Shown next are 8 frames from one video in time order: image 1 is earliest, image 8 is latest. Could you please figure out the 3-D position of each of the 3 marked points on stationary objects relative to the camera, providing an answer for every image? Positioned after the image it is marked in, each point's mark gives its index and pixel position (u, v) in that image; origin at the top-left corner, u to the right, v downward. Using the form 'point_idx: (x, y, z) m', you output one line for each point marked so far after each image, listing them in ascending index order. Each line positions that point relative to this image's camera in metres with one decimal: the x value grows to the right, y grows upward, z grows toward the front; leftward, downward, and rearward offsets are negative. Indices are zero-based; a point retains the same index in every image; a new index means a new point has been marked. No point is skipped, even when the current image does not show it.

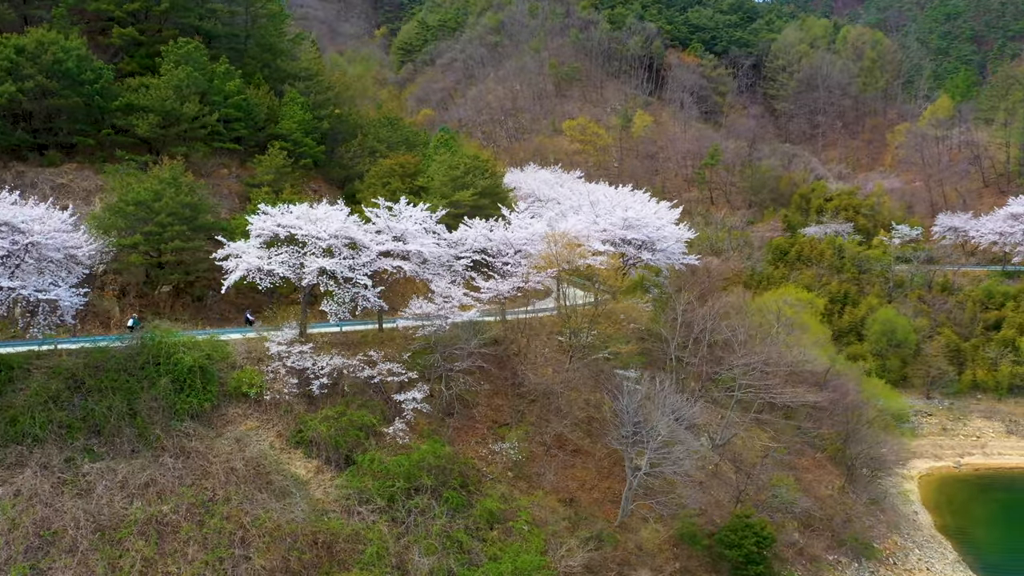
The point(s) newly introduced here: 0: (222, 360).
0: (-4.9, -1.2, +13.8) m
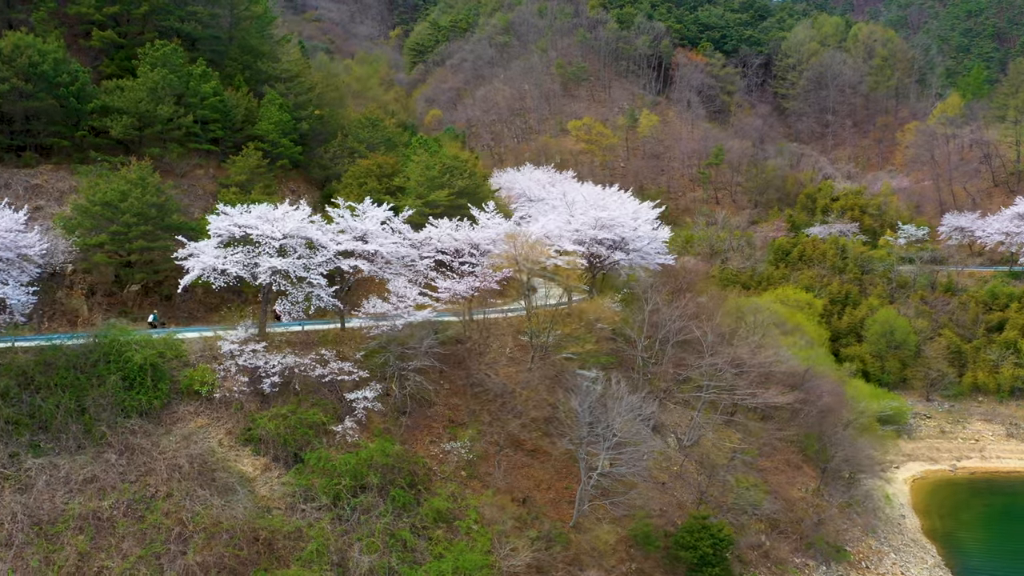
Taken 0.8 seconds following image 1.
0: (-5.7, -1.2, +14.0) m
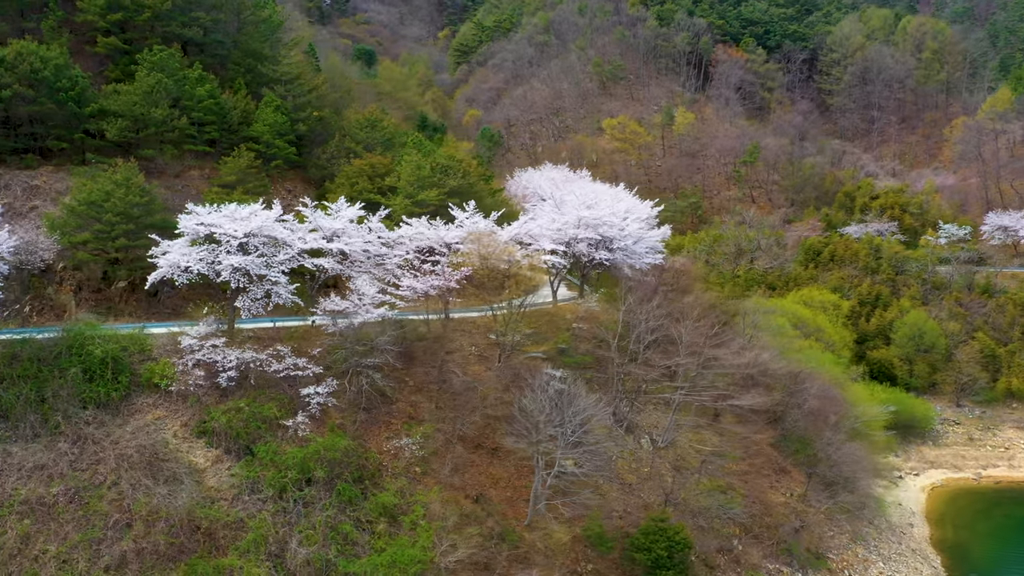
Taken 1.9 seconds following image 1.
0: (-6.6, -1.1, +14.5) m
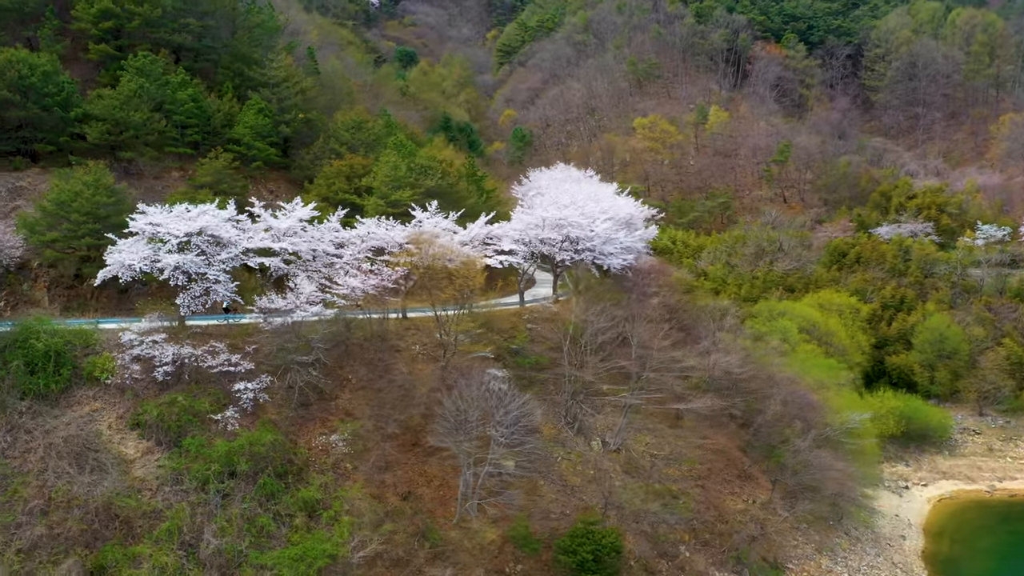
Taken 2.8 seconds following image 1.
0: (-7.8, -1.1, +15.2) m
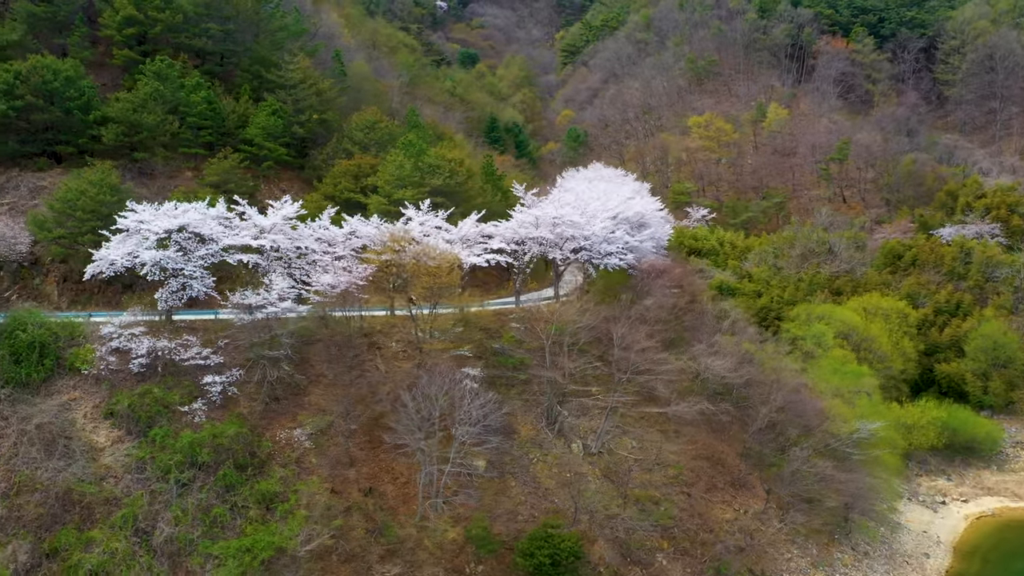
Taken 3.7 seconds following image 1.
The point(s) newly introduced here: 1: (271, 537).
0: (-8.5, -1.0, +15.8) m
1: (-3.9, -4.0, +13.3) m
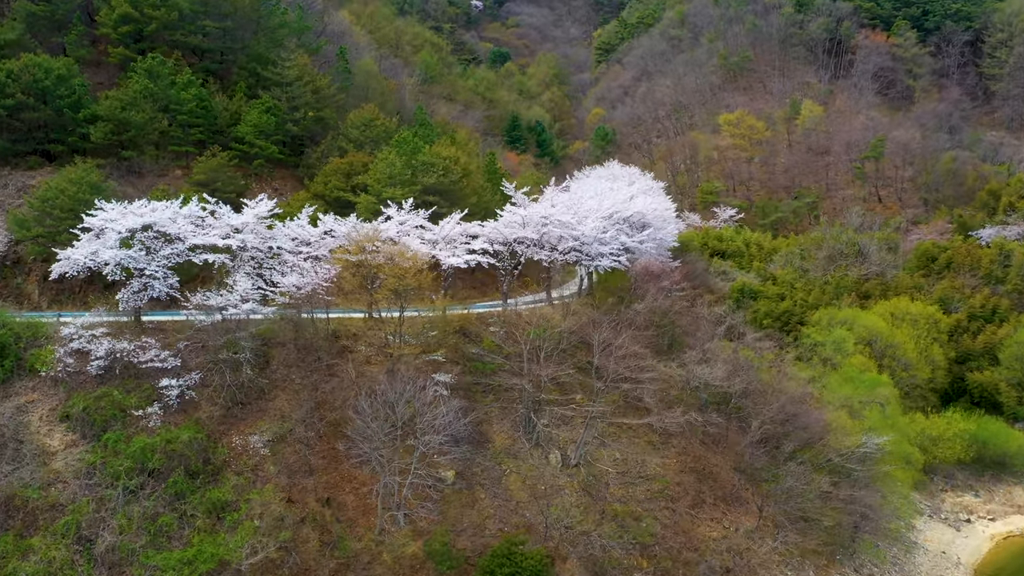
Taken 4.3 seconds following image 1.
0: (-9.0, -1.0, +15.6) m
1: (-4.6, -4.0, +12.8) m
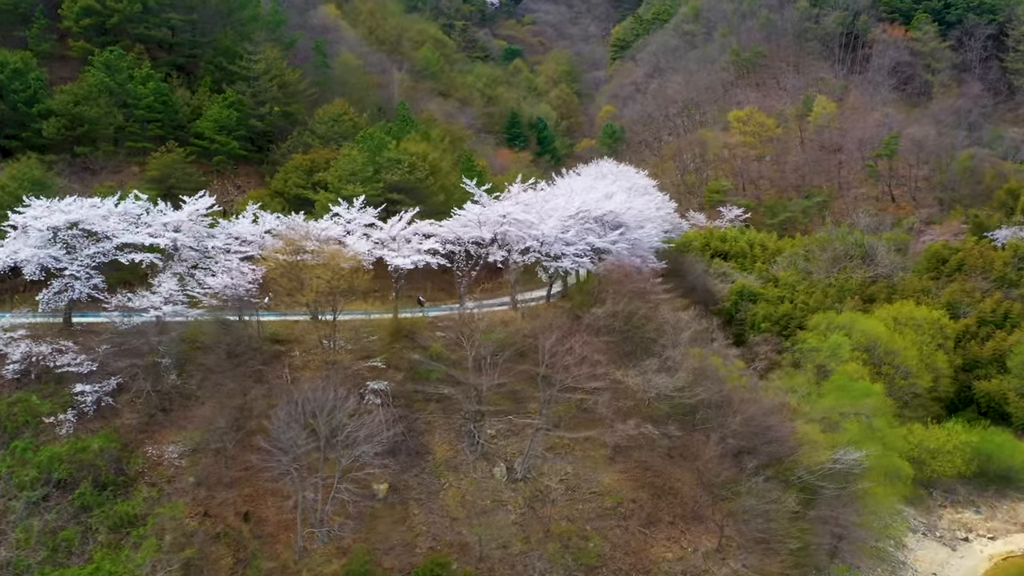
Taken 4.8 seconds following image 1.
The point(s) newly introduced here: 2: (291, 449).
0: (-10.1, -1.0, +14.9) m
1: (-5.8, -4.0, +12.0) m
2: (-3.4, -2.6, +13.3) m
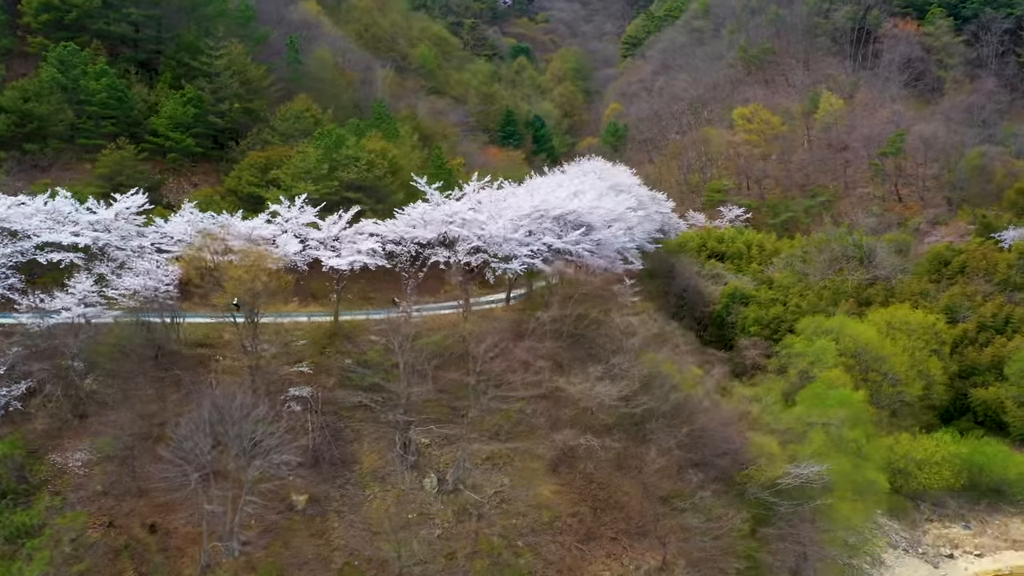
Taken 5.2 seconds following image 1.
0: (-11.3, -1.0, +14.6) m
1: (-7.2, -4.1, +11.5) m
2: (-4.7, -2.6, +12.7) m
